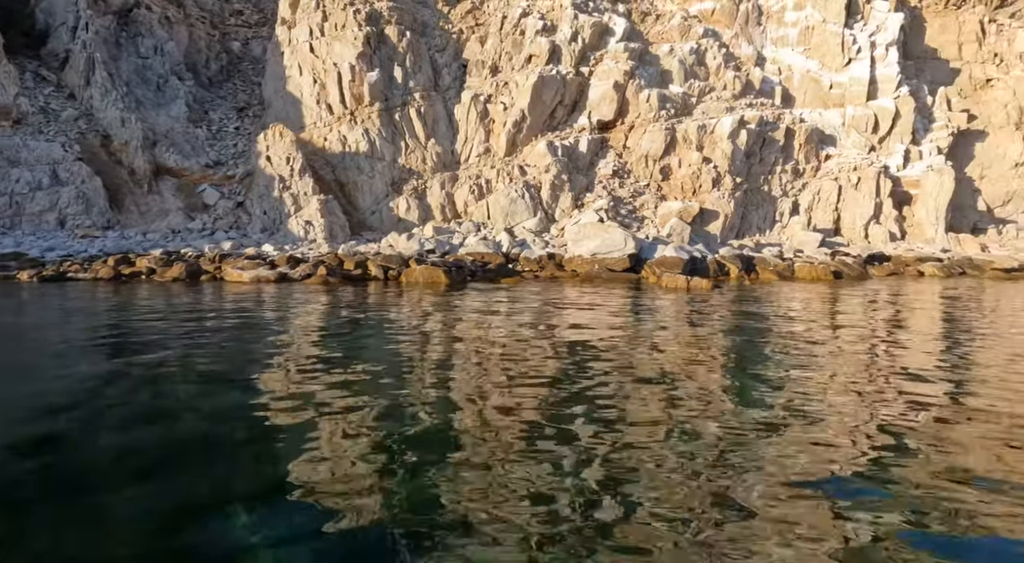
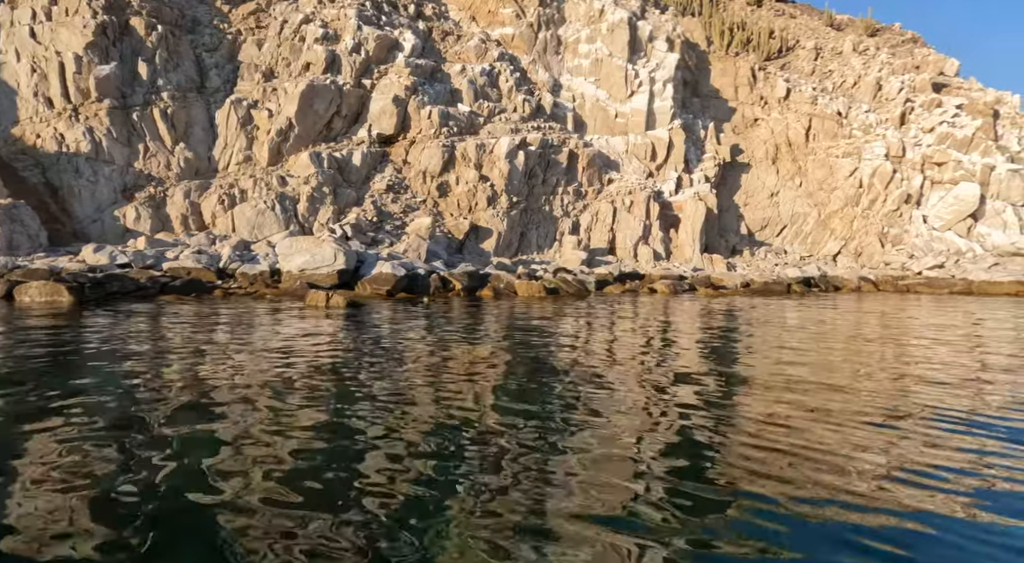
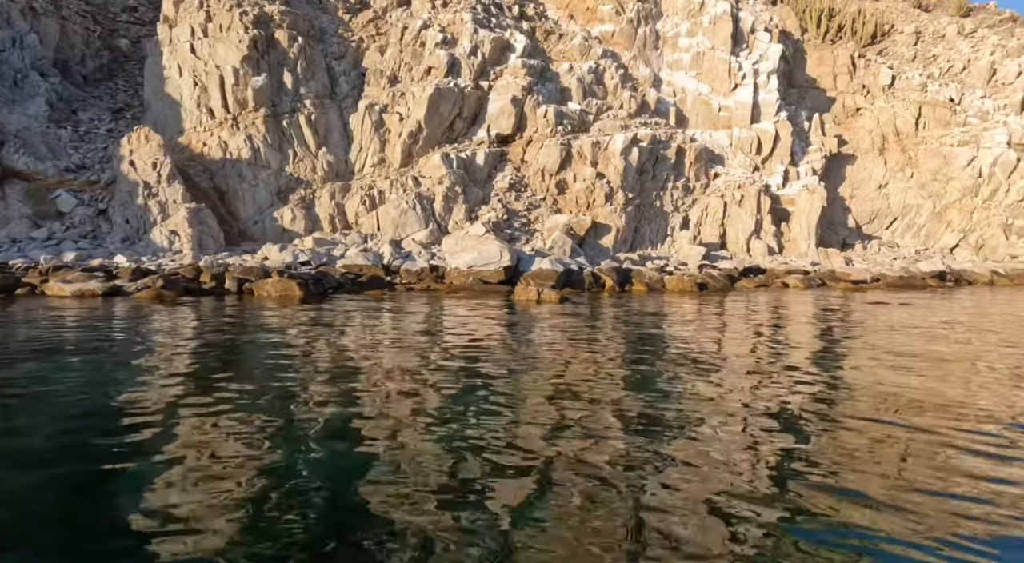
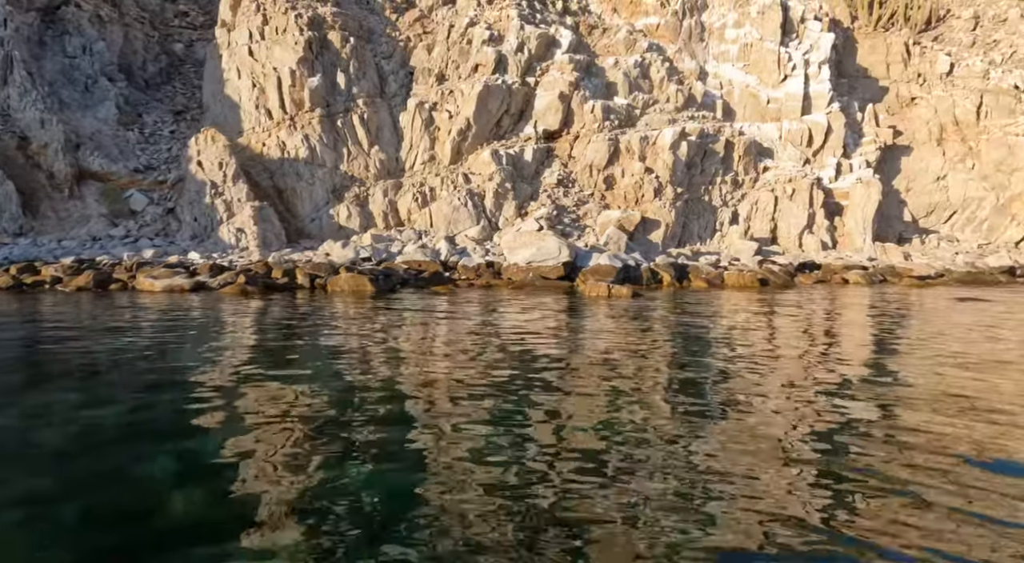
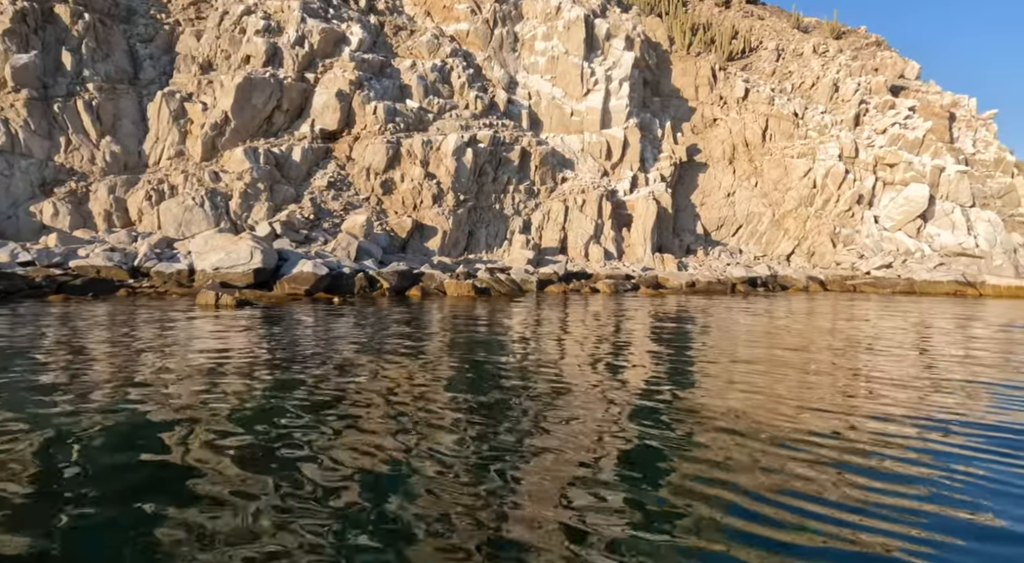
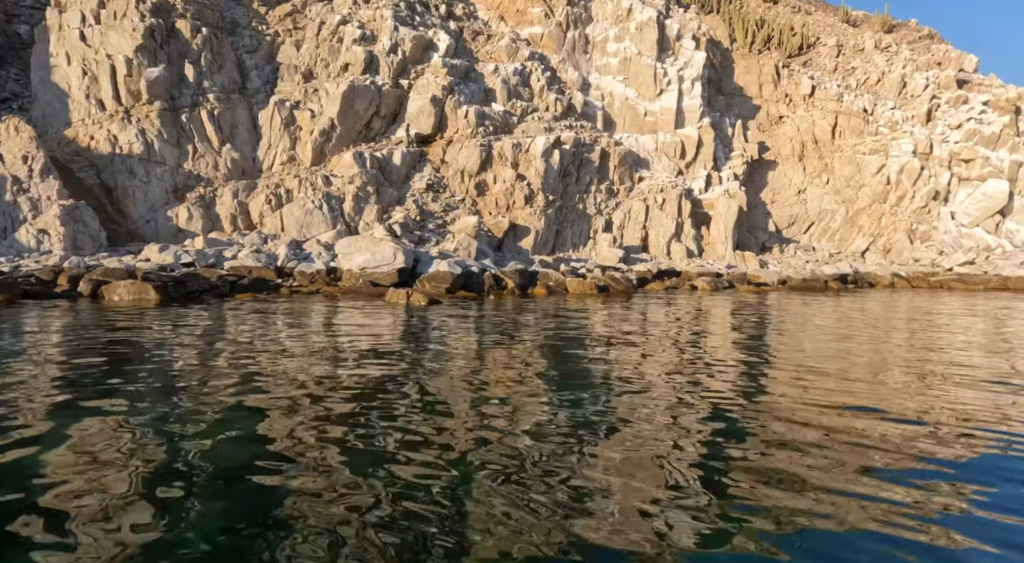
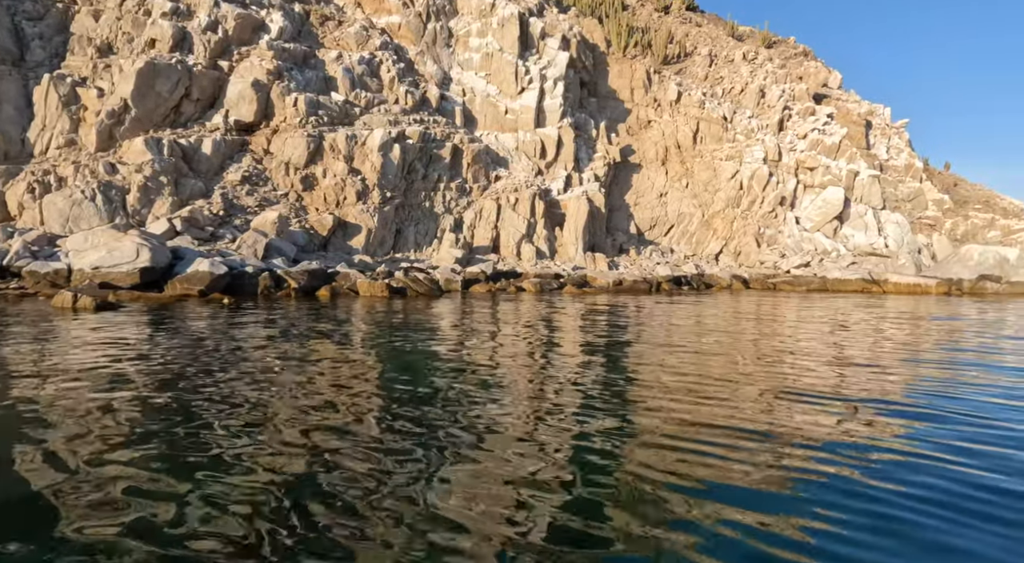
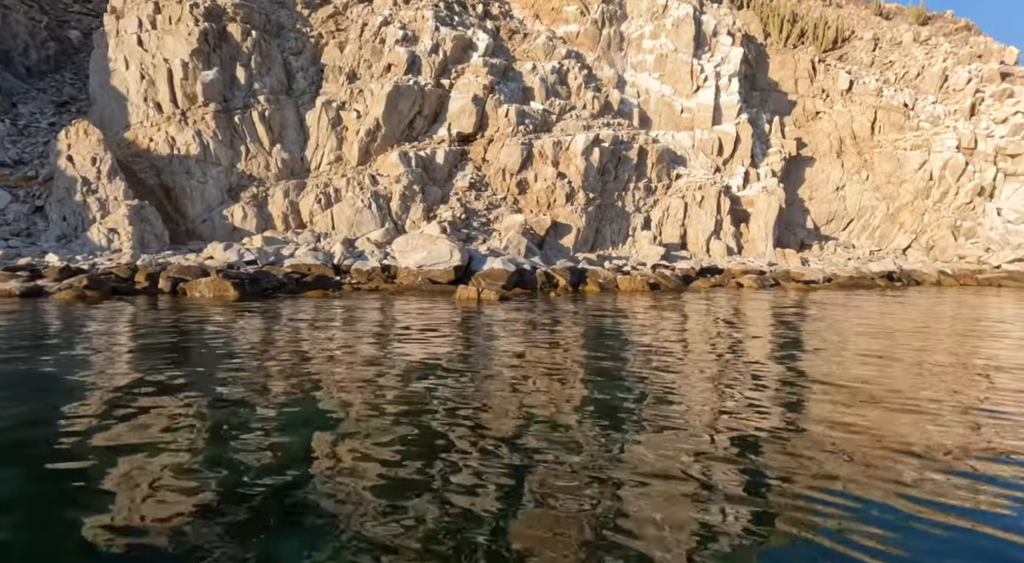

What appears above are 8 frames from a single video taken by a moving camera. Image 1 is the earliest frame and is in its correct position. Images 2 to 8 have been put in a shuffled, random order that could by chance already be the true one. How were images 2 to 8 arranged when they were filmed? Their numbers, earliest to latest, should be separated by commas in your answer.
4, 3, 8, 6, 2, 5, 7
